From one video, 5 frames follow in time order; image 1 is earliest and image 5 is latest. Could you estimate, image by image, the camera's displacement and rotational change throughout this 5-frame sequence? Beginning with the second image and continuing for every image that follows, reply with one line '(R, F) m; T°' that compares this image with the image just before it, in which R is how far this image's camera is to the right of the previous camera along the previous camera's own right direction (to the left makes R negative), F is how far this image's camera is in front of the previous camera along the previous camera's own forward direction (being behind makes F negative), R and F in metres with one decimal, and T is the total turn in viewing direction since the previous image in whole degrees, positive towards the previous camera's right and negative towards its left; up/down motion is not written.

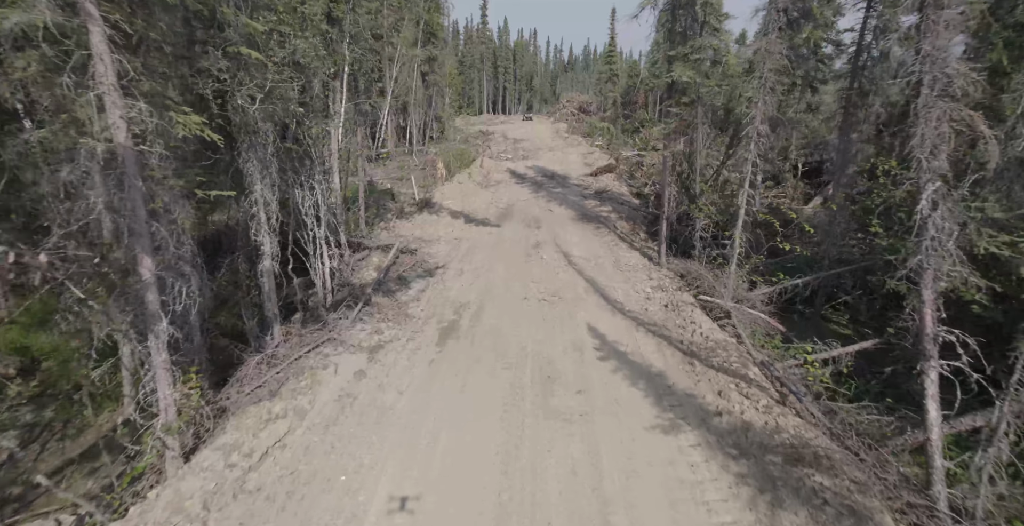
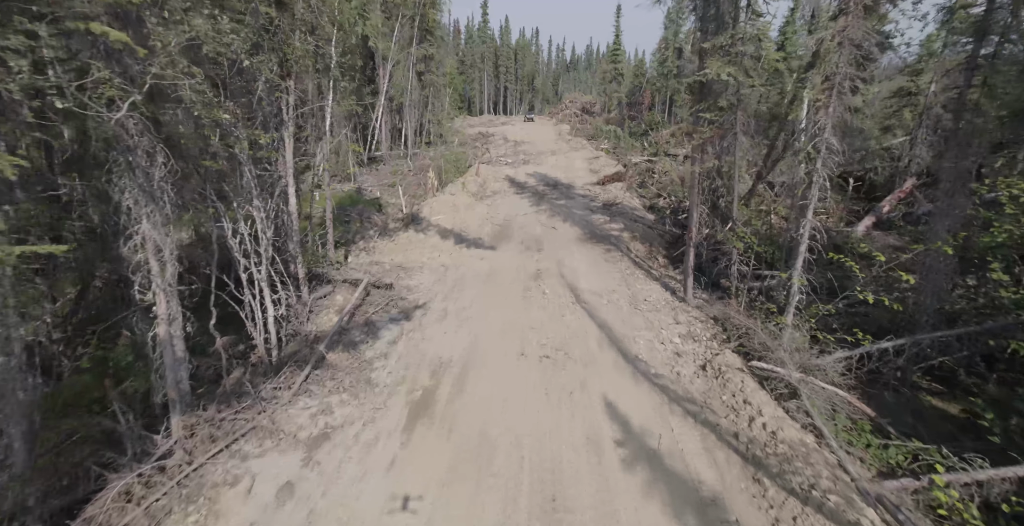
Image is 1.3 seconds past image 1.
(+0.1, +2.0) m; 0°
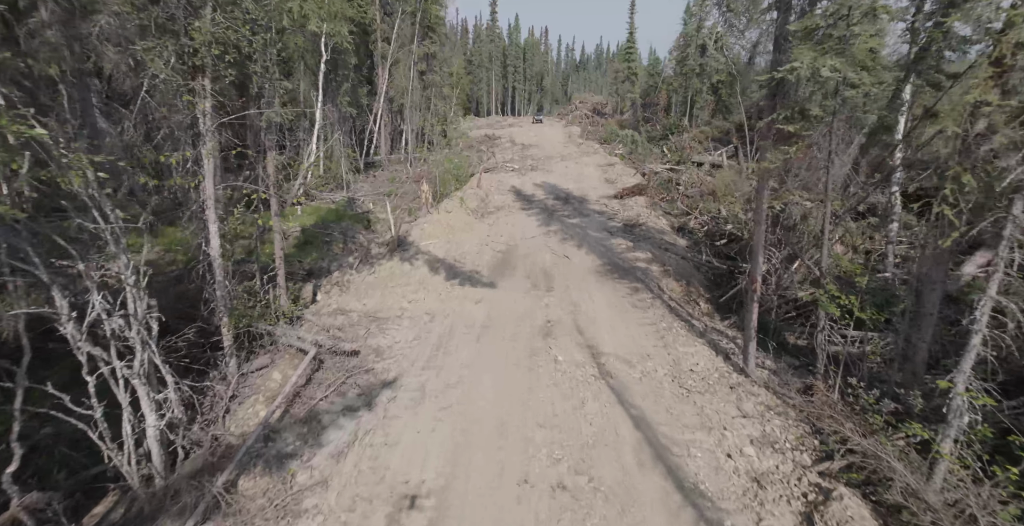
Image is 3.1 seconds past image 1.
(+0.1, +2.5) m; -1°
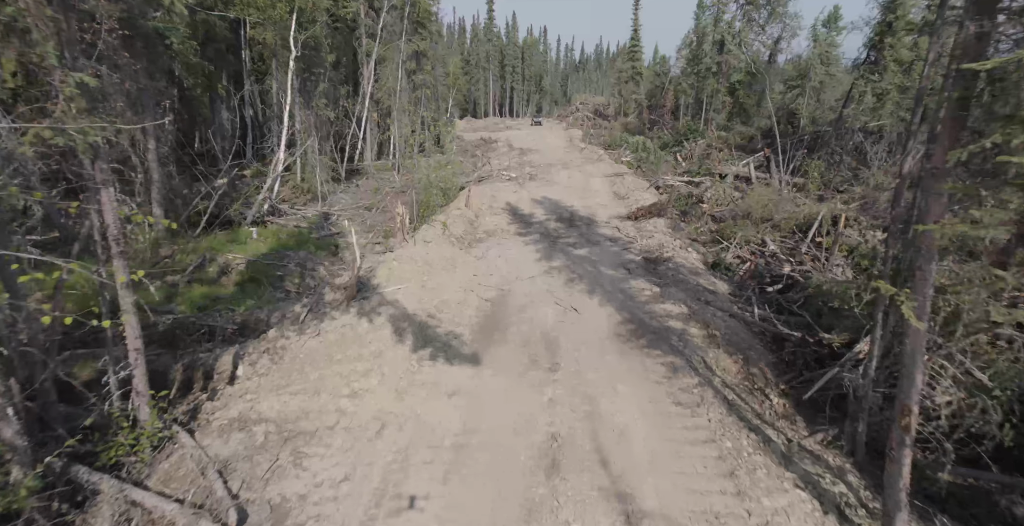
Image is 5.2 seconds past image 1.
(+0.1, +3.0) m; 0°
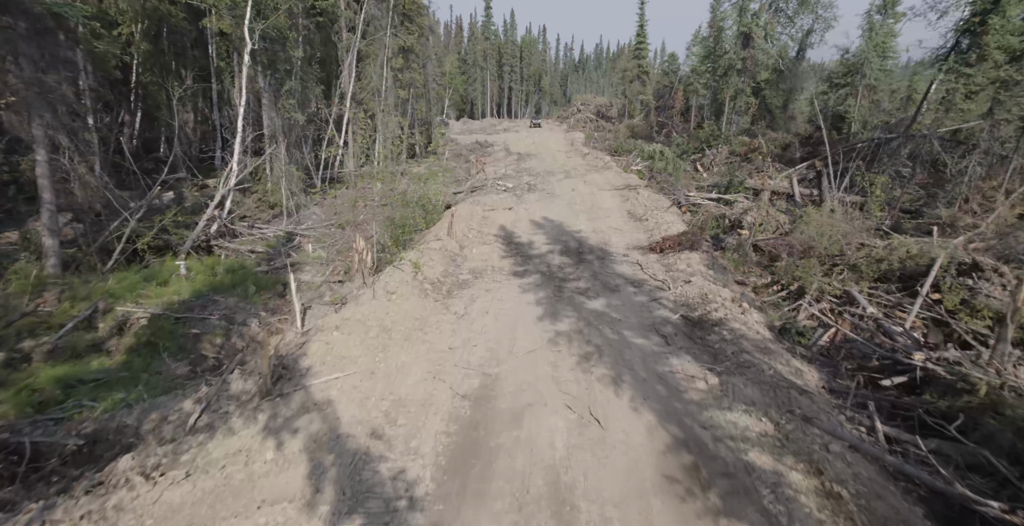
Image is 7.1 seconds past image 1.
(+0.1, +3.4) m; 0°
